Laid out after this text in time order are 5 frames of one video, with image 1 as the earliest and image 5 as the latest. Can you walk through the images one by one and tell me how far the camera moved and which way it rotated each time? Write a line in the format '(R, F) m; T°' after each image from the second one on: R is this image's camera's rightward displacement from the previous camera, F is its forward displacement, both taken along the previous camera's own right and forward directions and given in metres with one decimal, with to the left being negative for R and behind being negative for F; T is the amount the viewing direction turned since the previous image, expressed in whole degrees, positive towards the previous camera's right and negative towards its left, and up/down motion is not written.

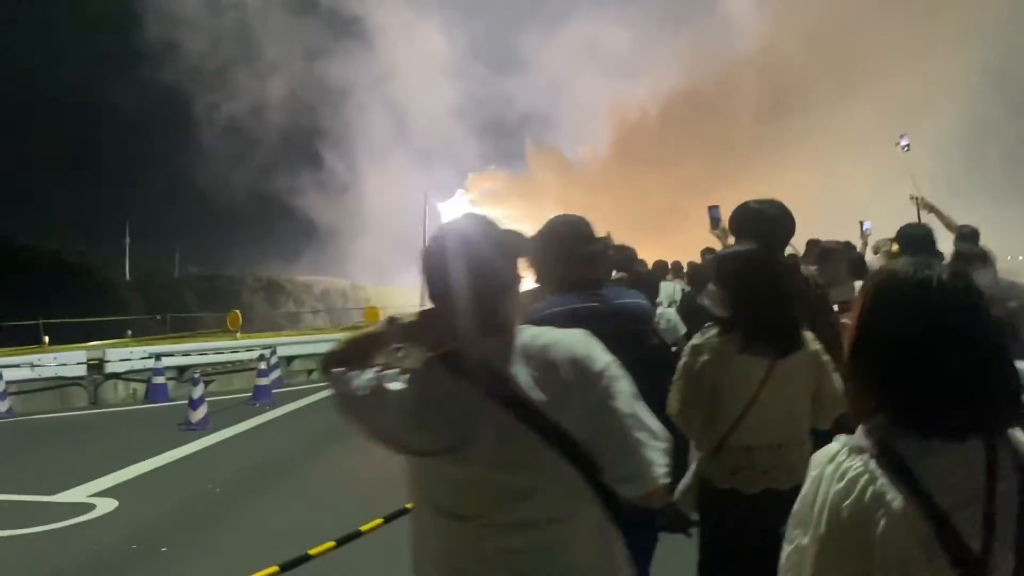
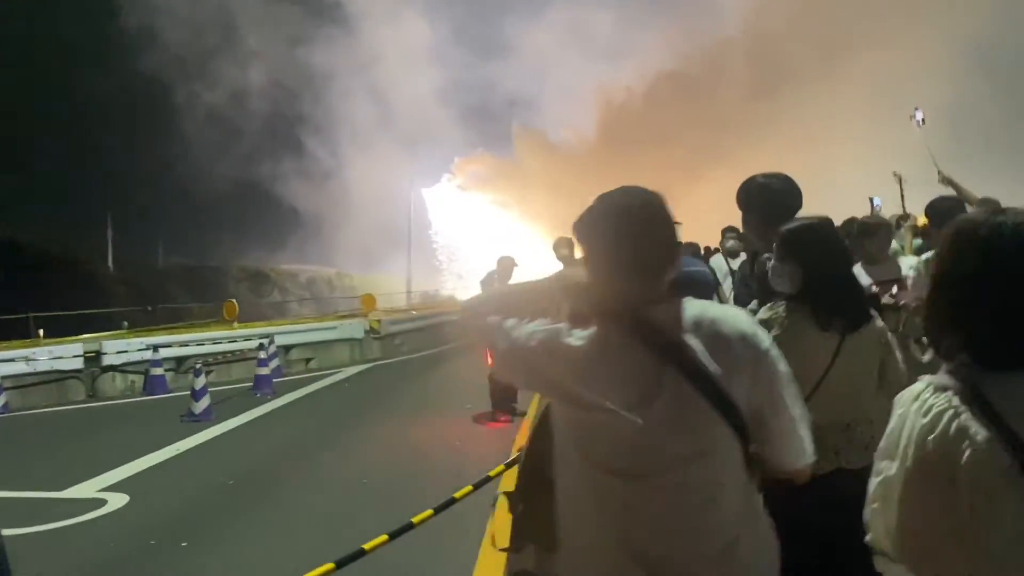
(-0.3, +0.1) m; +1°
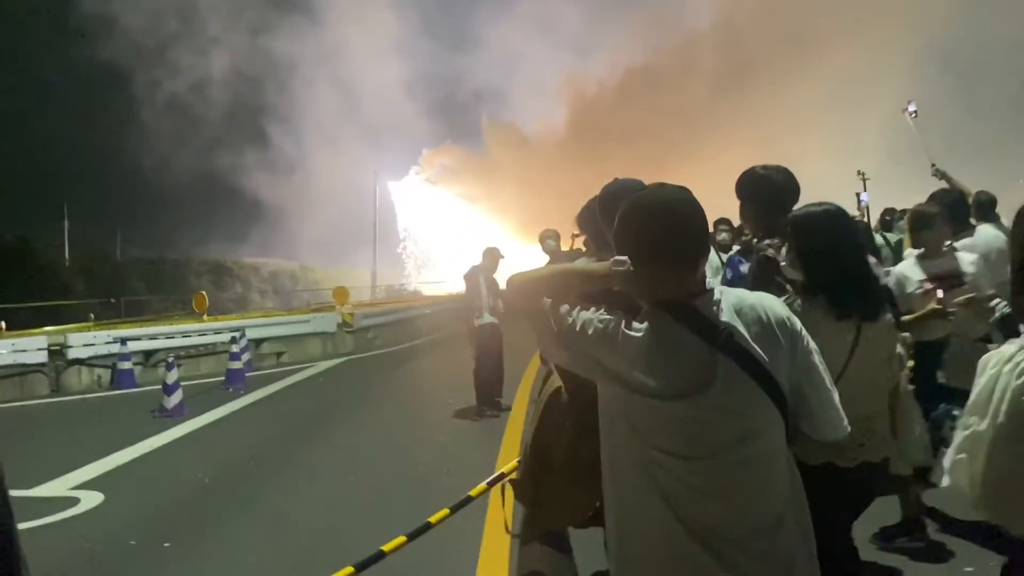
(-0.2, +0.2) m; +3°
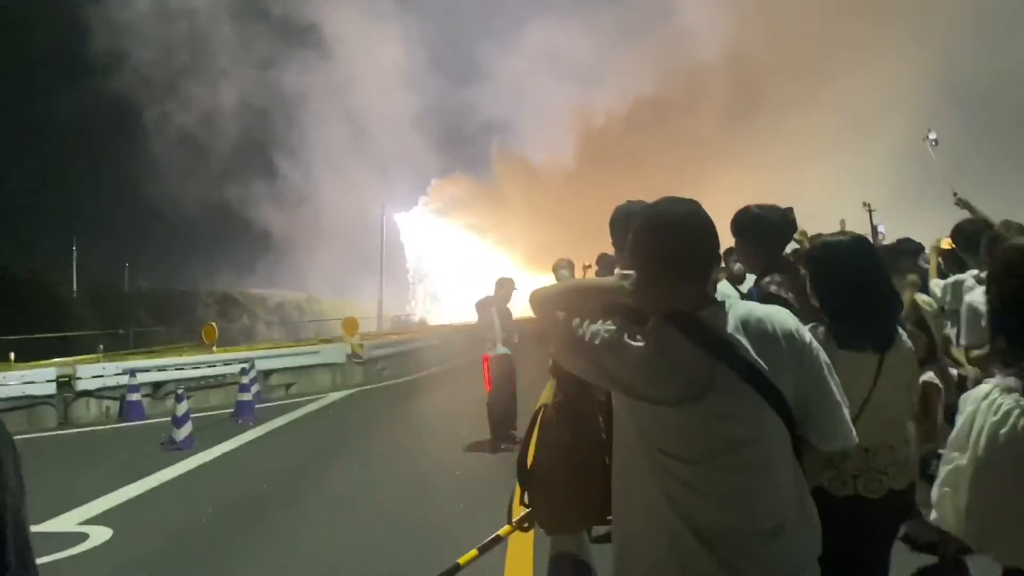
(-0.1, +0.1) m; 0°
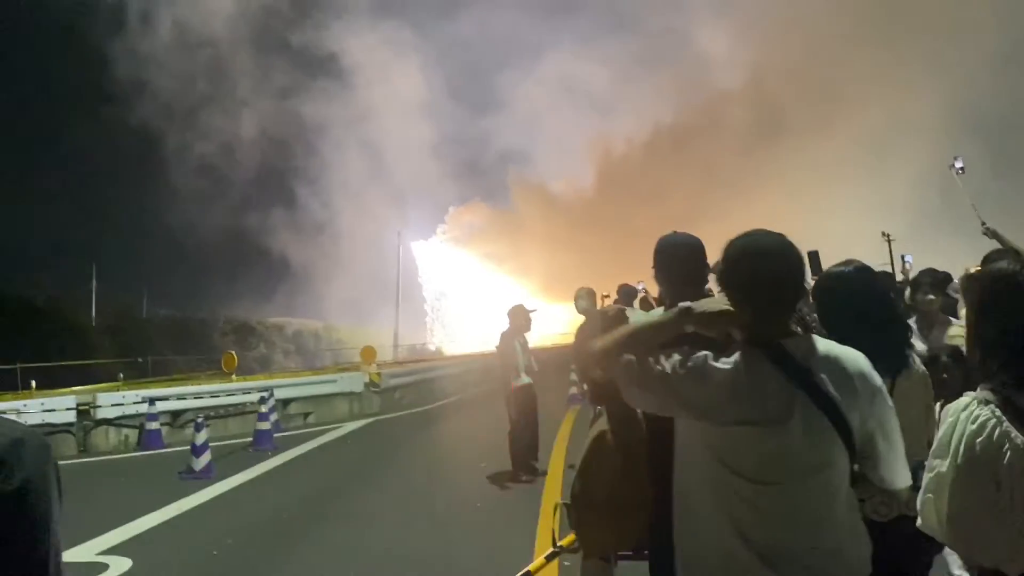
(-0.1, 0.0) m; -1°
